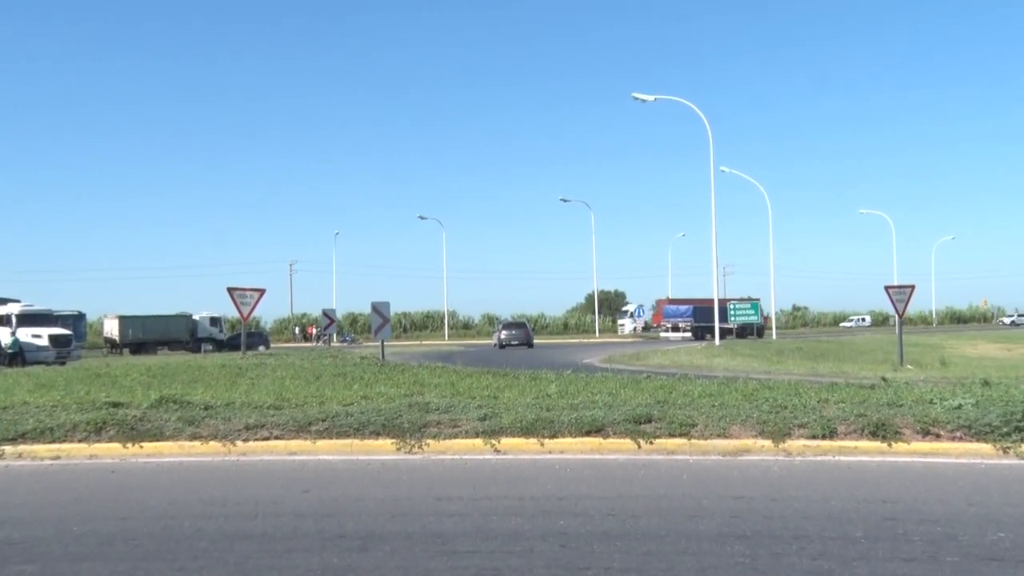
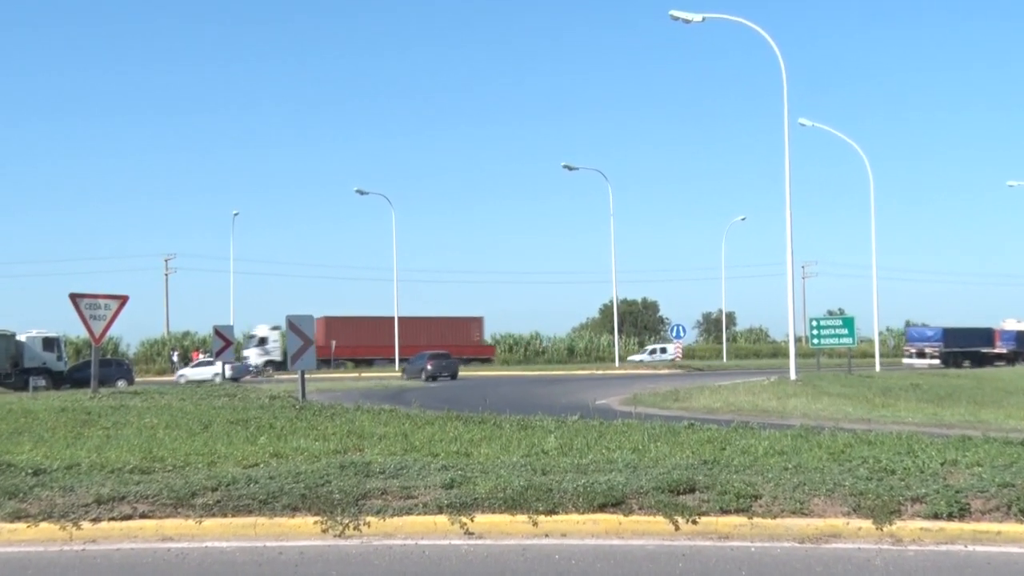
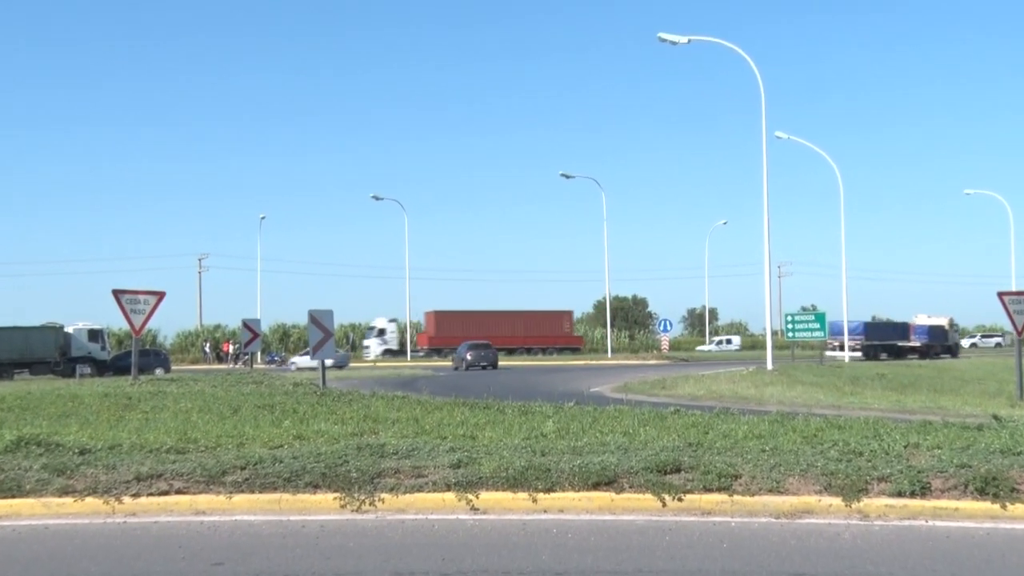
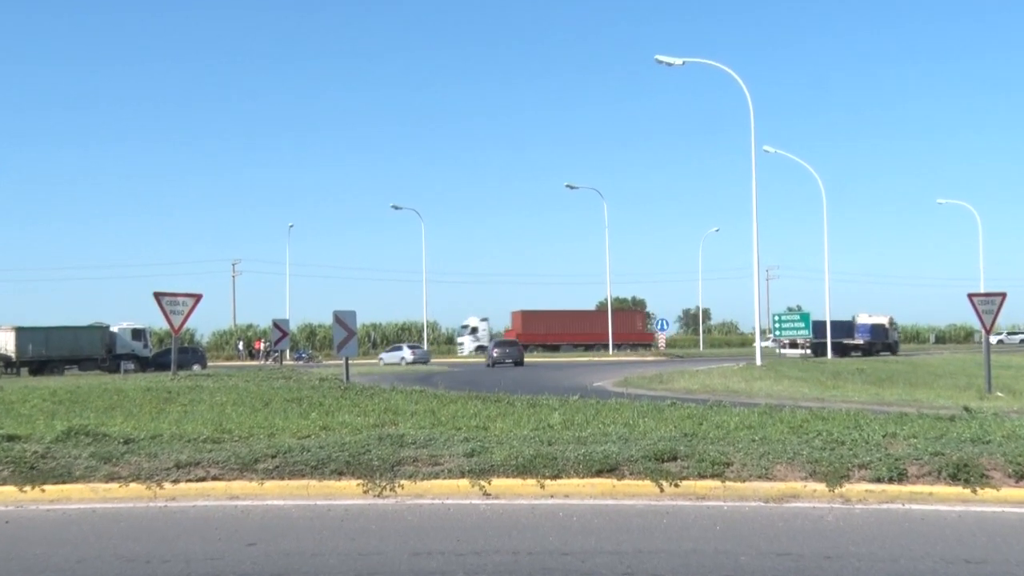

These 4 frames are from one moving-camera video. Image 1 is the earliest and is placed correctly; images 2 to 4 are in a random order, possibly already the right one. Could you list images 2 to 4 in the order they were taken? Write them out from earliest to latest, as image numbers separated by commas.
4, 3, 2
